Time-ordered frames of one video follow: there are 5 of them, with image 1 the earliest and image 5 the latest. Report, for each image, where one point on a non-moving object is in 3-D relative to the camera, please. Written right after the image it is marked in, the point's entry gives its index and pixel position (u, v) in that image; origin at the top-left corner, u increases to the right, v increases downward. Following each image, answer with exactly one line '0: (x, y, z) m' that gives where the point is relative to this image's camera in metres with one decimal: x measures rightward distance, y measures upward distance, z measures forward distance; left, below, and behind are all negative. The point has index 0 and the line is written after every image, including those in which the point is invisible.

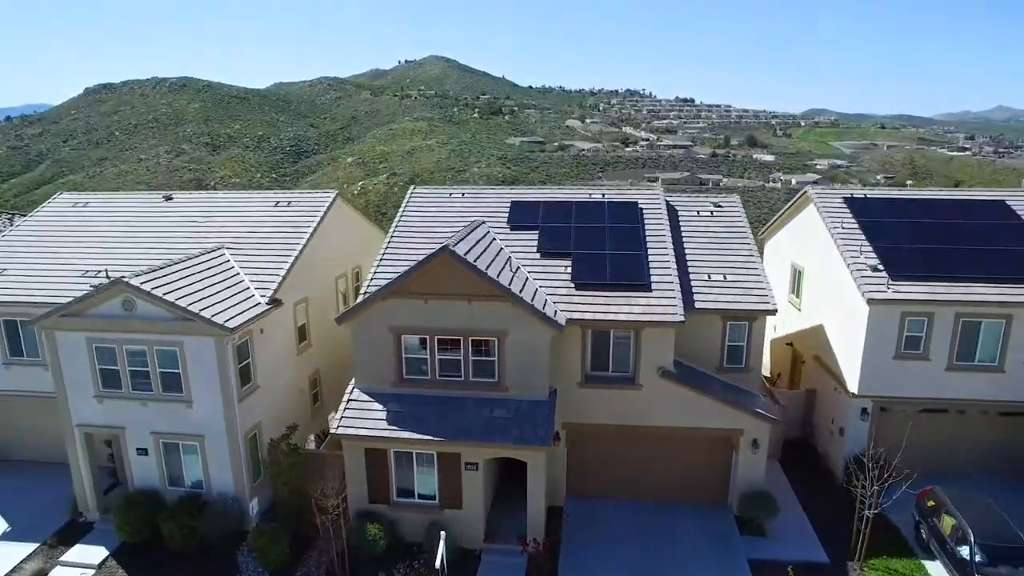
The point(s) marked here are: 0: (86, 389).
0: (-6.3, -1.5, +10.4) m
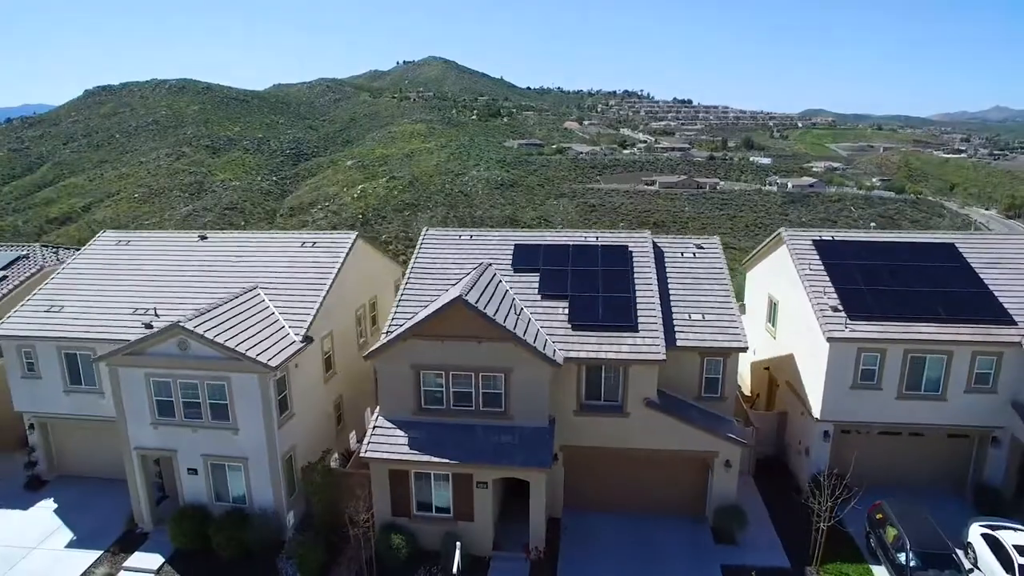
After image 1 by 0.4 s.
0: (-6.3, -2.2, +11.9) m
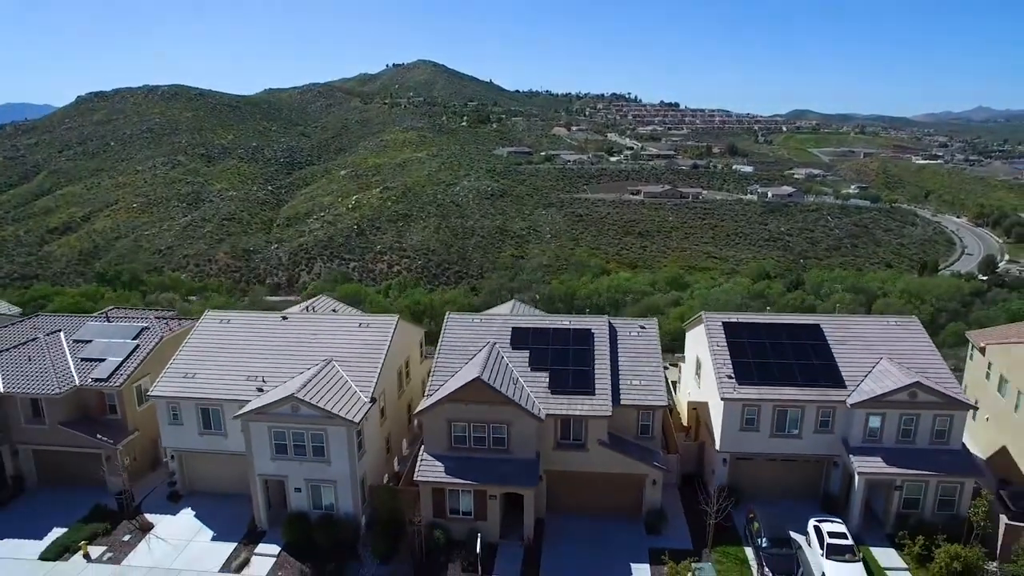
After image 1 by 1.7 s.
0: (-6.3, -4.2, +17.9) m
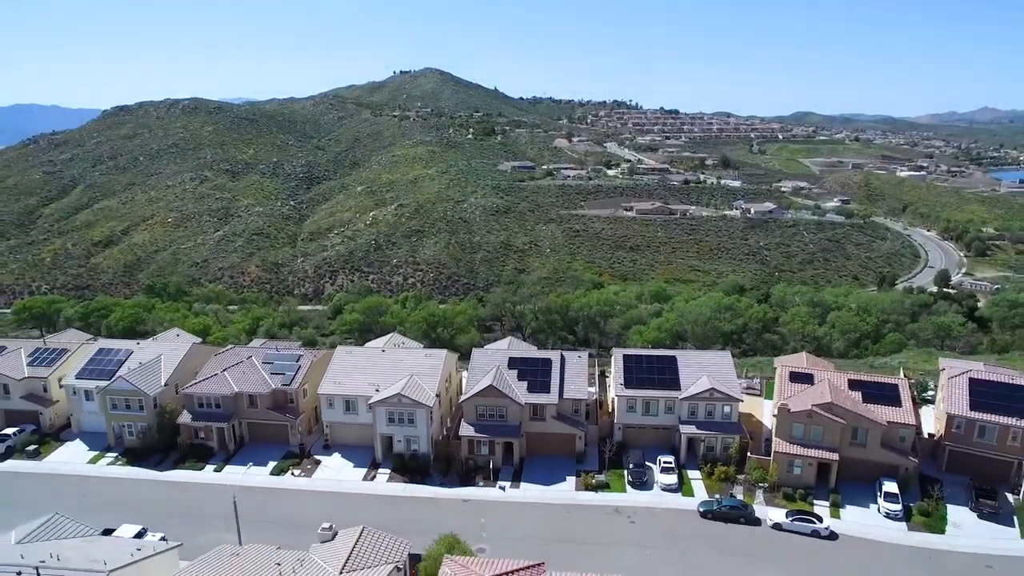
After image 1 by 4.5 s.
0: (-6.5, -6.7, +35.1) m
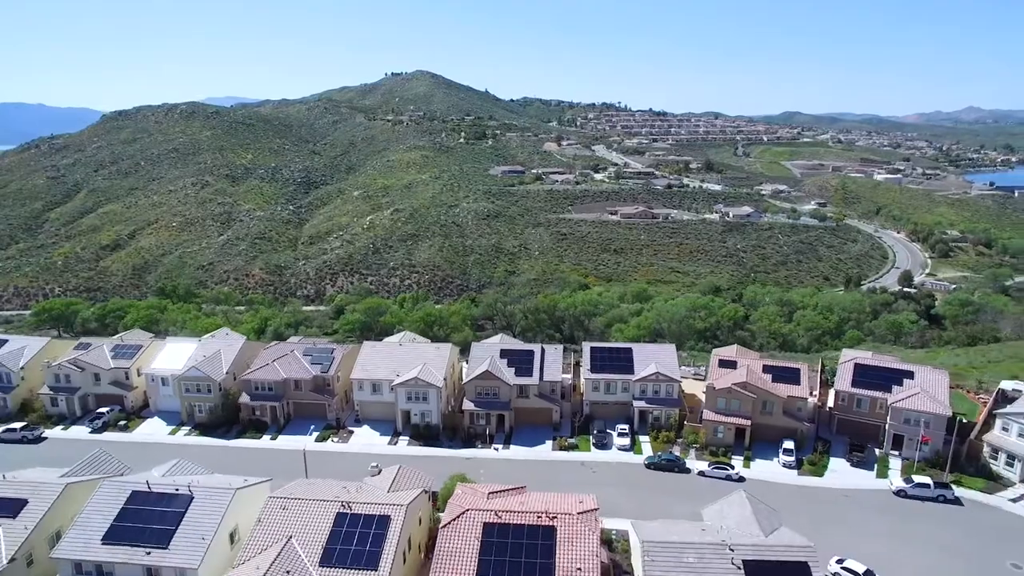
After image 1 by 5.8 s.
0: (-7.0, -7.2, +45.0) m
